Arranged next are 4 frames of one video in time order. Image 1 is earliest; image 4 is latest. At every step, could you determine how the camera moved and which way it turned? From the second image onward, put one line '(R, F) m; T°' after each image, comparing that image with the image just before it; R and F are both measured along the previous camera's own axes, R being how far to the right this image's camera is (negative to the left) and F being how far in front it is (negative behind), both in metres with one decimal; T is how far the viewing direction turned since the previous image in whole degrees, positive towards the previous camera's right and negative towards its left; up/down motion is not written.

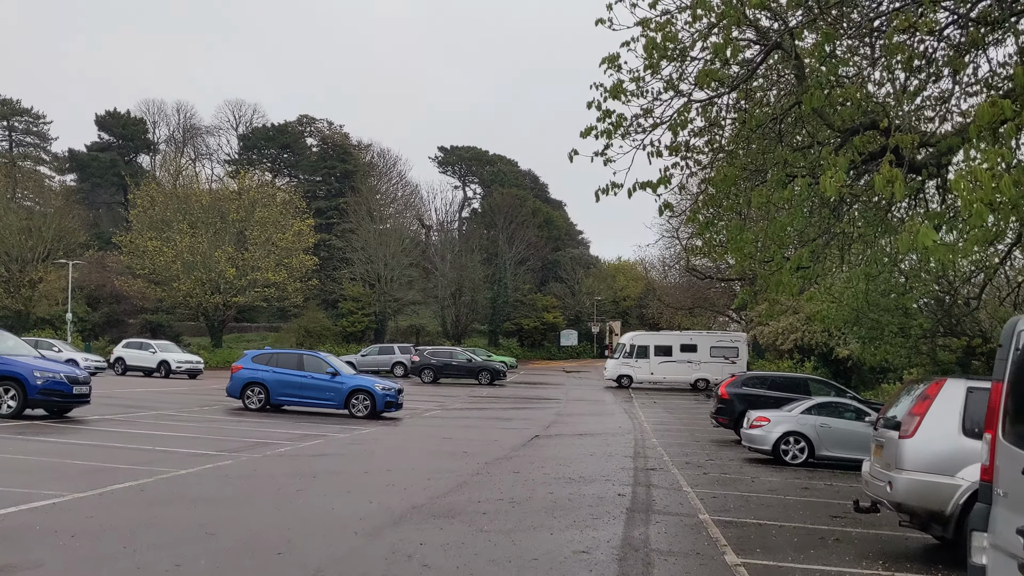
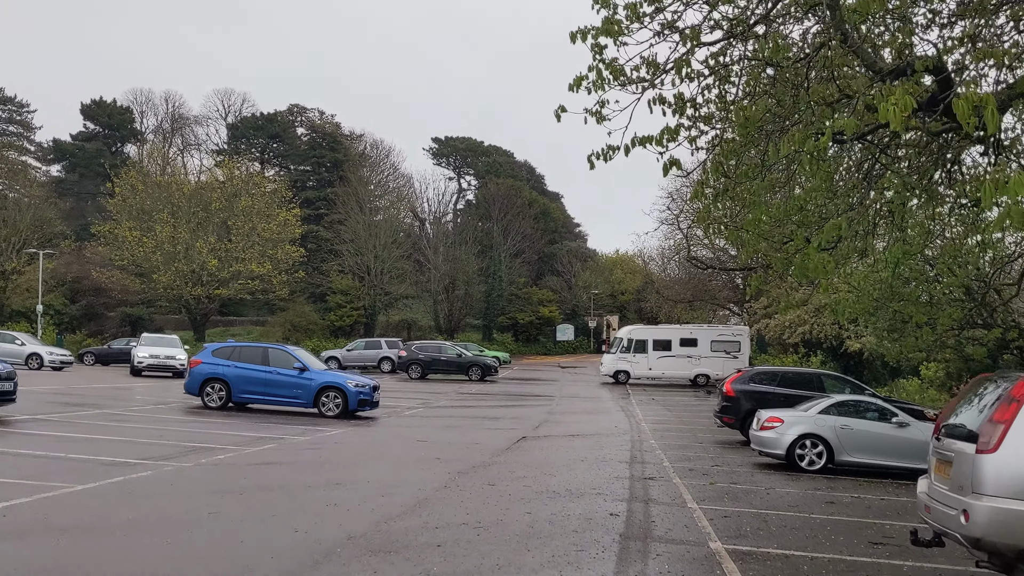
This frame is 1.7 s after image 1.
(+0.3, +1.5) m; 0°
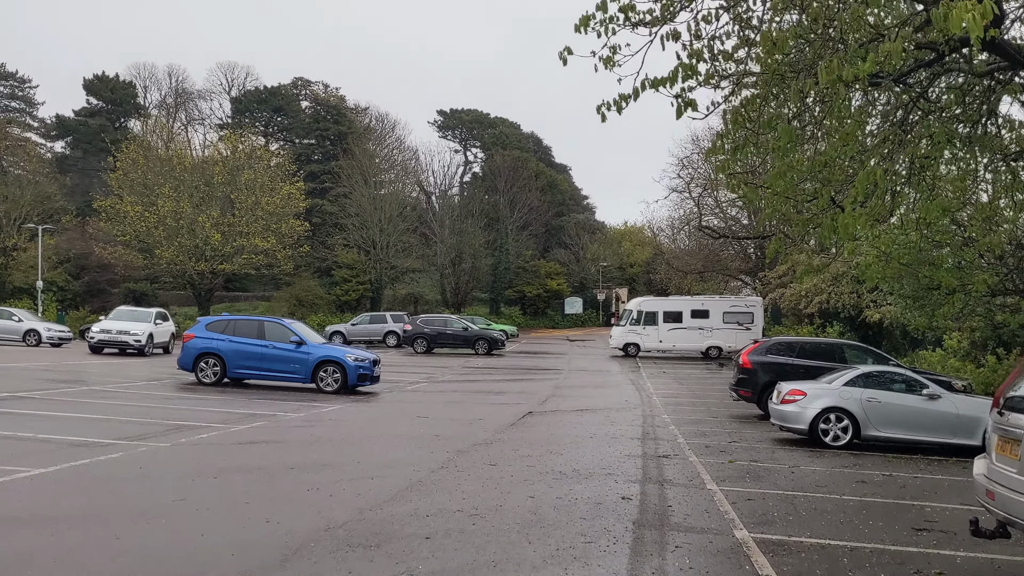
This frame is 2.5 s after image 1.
(+0.1, +0.7) m; -1°
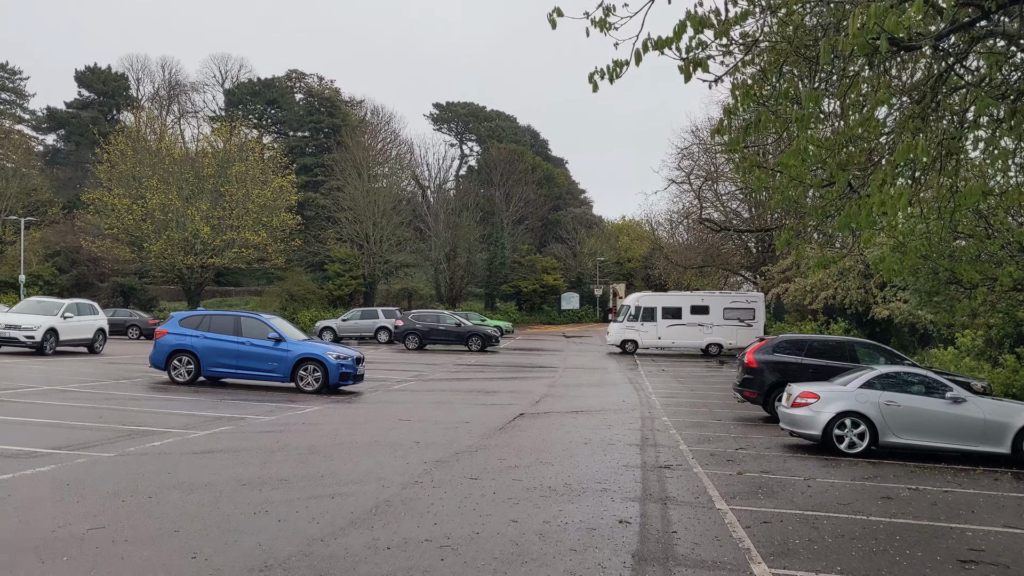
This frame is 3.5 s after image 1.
(+0.1, +0.9) m; 0°
